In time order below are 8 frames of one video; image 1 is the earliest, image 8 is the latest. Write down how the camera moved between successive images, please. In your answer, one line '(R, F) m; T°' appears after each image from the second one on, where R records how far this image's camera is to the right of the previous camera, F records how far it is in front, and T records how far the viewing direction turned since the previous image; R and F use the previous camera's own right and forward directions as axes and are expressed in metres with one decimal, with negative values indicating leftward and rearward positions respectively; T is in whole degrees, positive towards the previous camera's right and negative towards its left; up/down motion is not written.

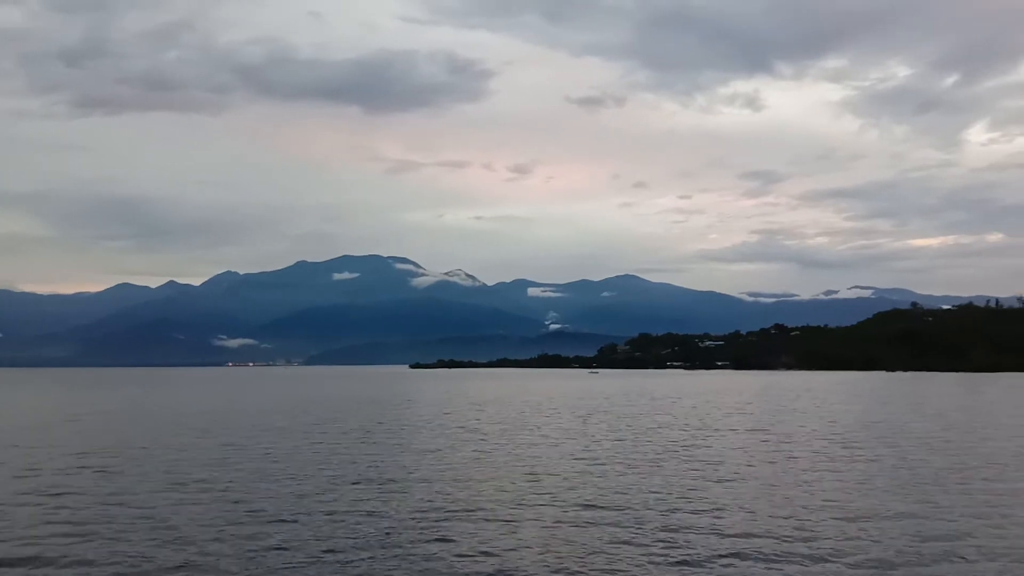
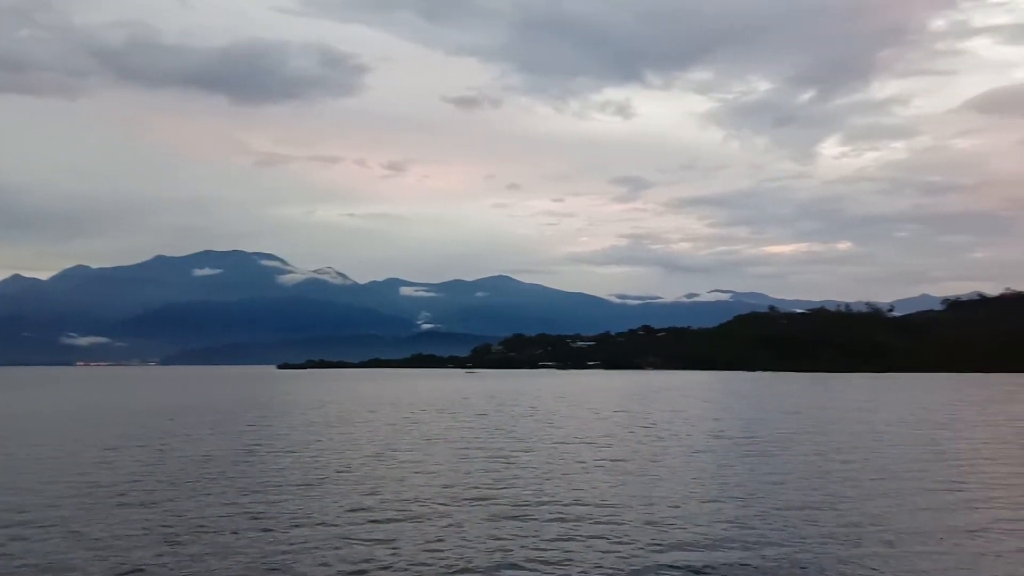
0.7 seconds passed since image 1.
(-0.8, 0.0) m; +8°
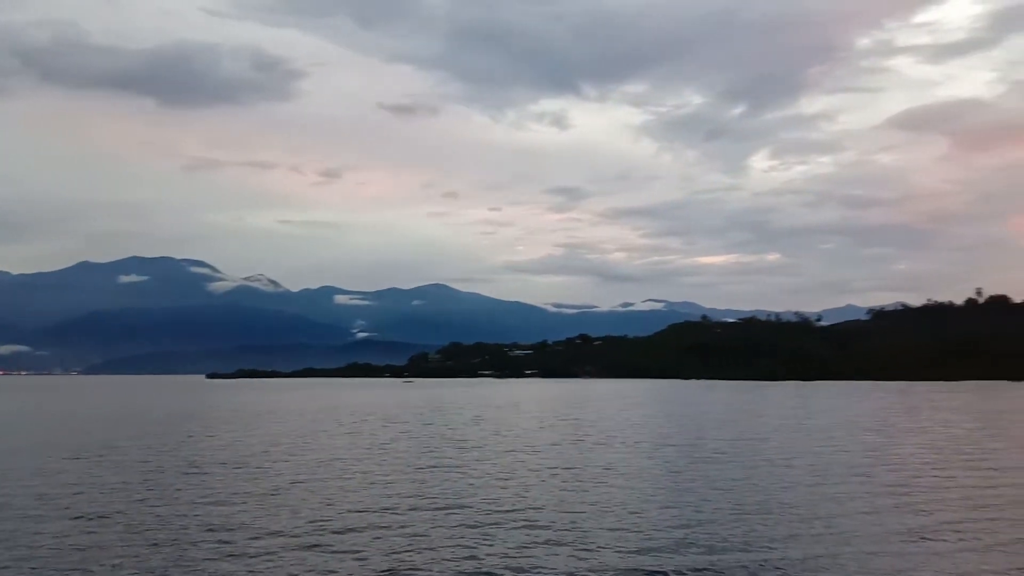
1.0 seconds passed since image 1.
(-0.4, +0.3) m; +4°
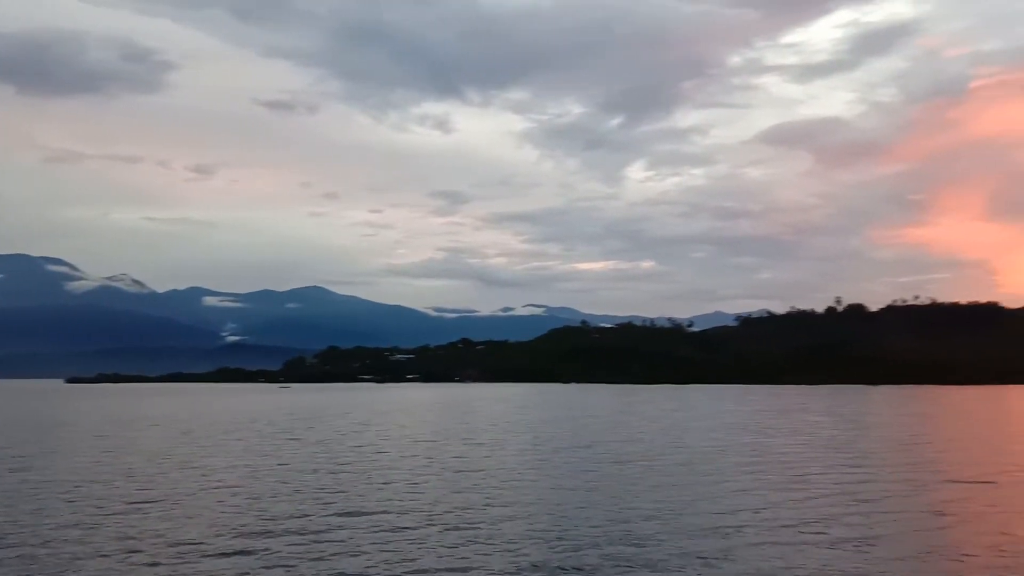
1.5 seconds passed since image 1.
(-0.9, -0.2) m; +8°
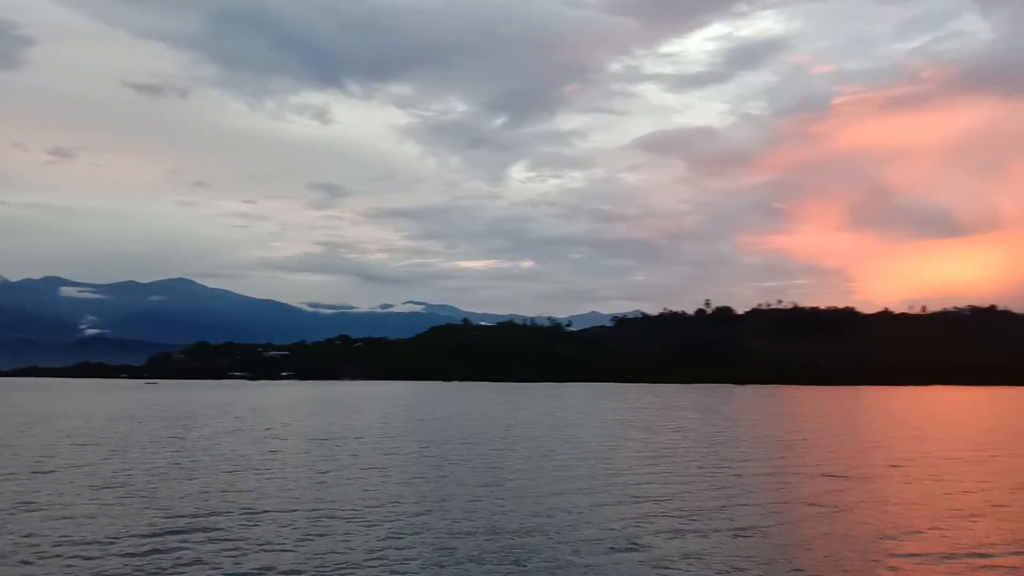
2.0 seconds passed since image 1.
(-0.6, +0.4) m; +8°
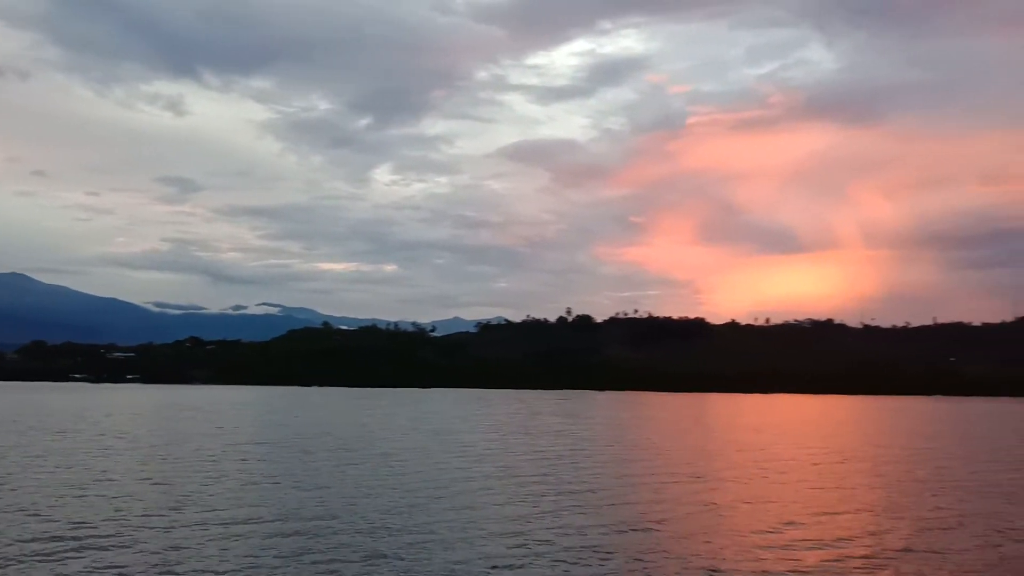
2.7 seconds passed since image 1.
(-1.0, -0.2) m; +9°
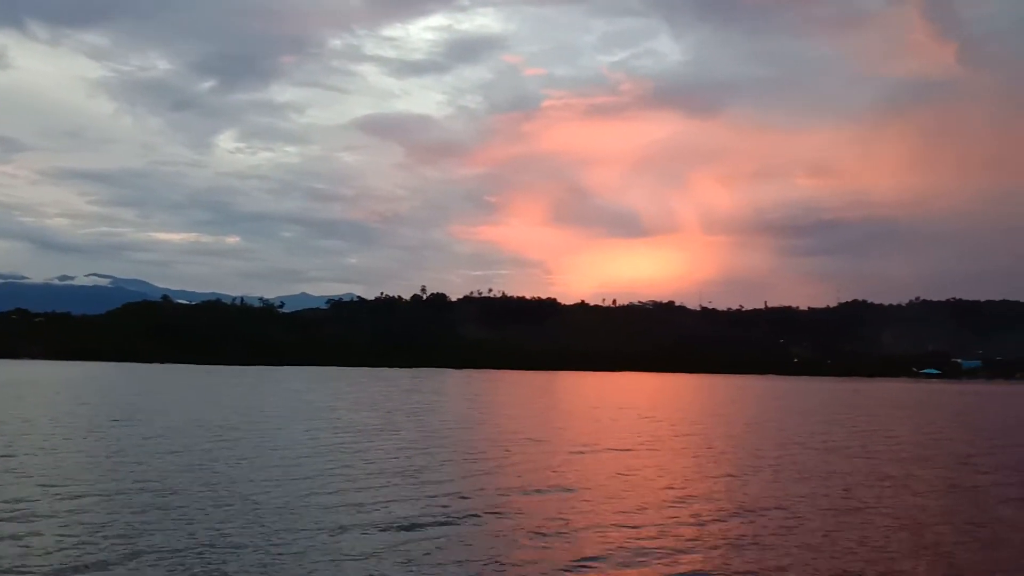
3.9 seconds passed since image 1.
(-1.0, -0.9) m; +9°
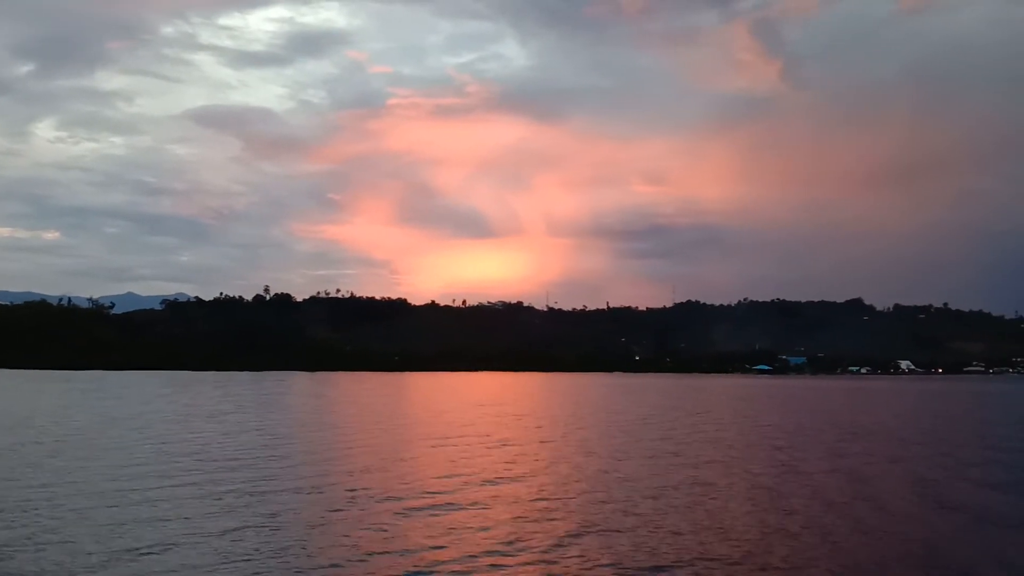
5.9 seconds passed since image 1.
(-1.3, -1.4) m; +10°
